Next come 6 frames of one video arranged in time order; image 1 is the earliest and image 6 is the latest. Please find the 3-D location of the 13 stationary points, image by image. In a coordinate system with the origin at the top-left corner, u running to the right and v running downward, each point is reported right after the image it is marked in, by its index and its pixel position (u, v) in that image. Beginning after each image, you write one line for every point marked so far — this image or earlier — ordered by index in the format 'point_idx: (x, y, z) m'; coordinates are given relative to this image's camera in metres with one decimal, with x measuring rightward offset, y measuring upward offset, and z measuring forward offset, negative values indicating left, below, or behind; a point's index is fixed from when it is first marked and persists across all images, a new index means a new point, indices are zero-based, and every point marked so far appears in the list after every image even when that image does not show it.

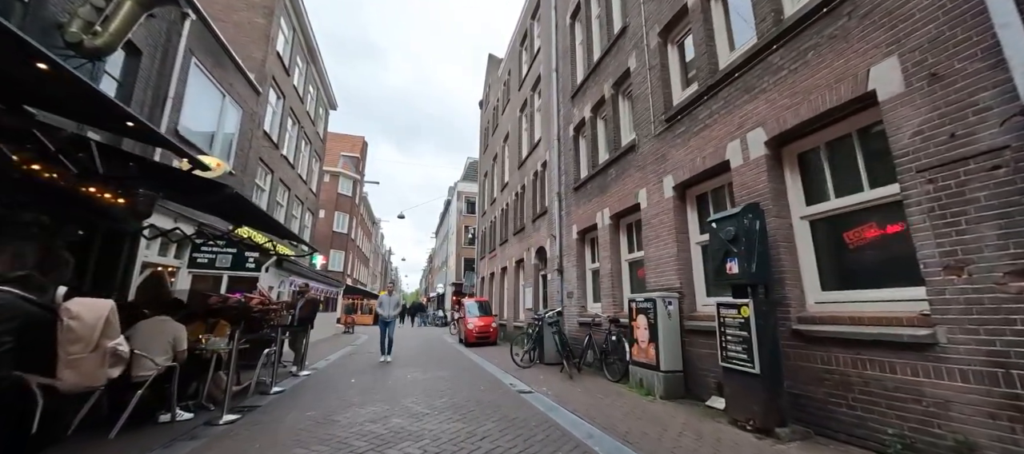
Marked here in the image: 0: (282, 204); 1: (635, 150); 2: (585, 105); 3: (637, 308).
0: (-10.5, +1.0, +17.4) m
1: (+2.4, +1.5, +7.3) m
2: (+1.9, +3.2, +9.8) m
3: (+2.0, -1.3, +6.1) m
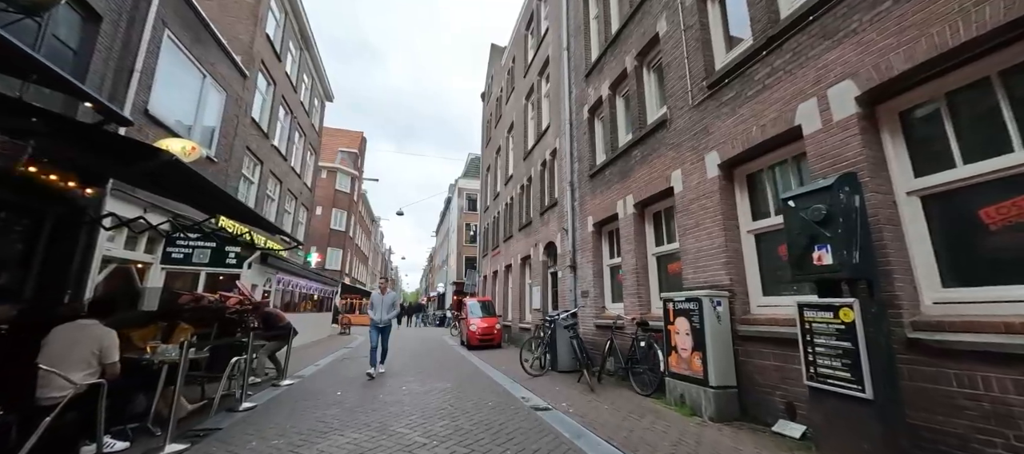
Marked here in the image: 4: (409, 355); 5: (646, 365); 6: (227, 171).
0: (-10.3, +1.2, +16.4) m
1: (+2.6, +1.7, +6.3) m
2: (+2.1, +3.4, +8.8) m
3: (+2.2, -1.1, +5.1) m
4: (-3.2, -3.9, +11.6) m
5: (+2.1, -2.1, +5.8) m
6: (-9.0, +1.8, +11.9) m
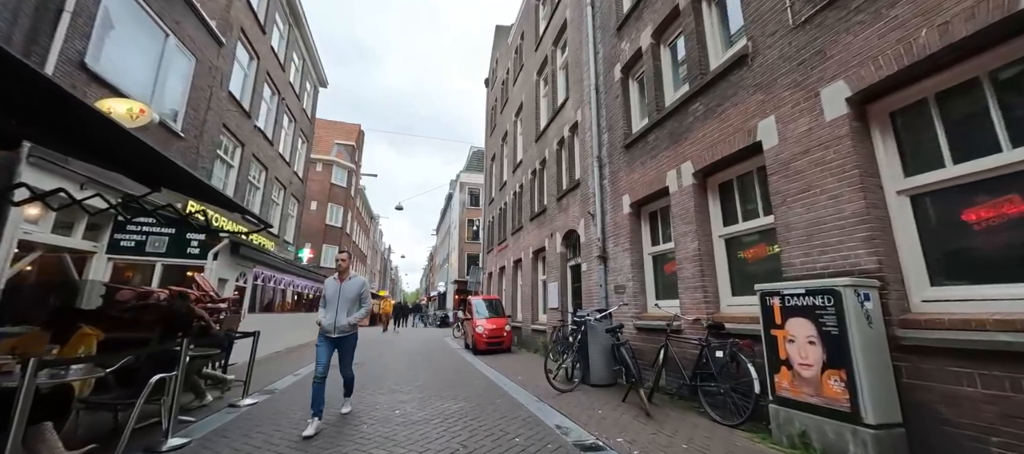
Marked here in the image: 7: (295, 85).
0: (-10.0, +1.6, +14.8) m
1: (+3.0, +2.1, +4.7) m
2: (+2.5, +3.7, +7.2) m
3: (+2.6, -0.8, +3.6) m
4: (-2.8, -3.6, +10.1) m
5: (+2.4, -1.8, +4.3) m
6: (-8.7, +2.1, +10.4) m
7: (-10.6, +6.9, +18.4) m
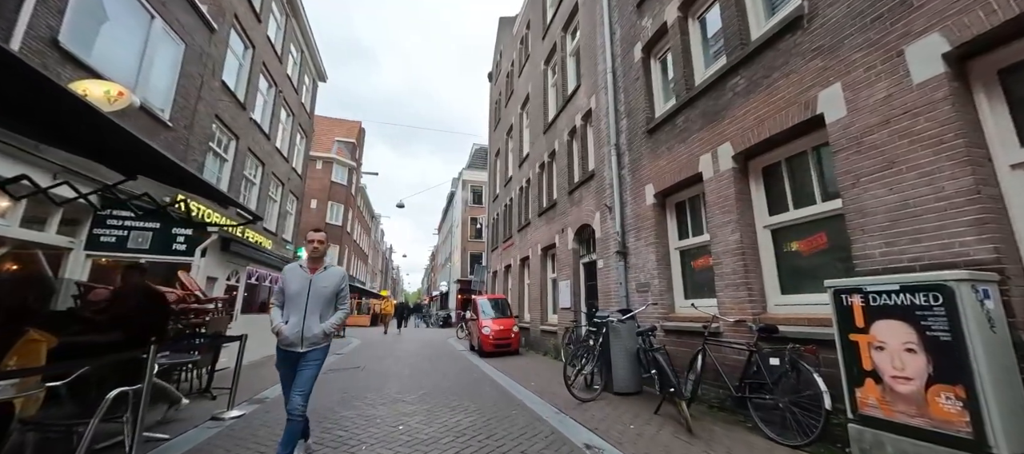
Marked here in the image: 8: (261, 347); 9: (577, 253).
0: (-9.7, +1.7, +14.2) m
1: (+3.2, +2.2, +4.1) m
2: (+2.7, +3.9, +6.6) m
3: (+2.8, -0.6, +2.9) m
4: (-2.6, -3.5, +9.5) m
5: (+2.7, -1.6, +3.6) m
6: (-8.4, +2.2, +9.8) m
7: (-10.4, +7.0, +17.9) m
8: (-7.3, -3.5, +11.0) m
9: (+1.7, -0.7, +9.6) m
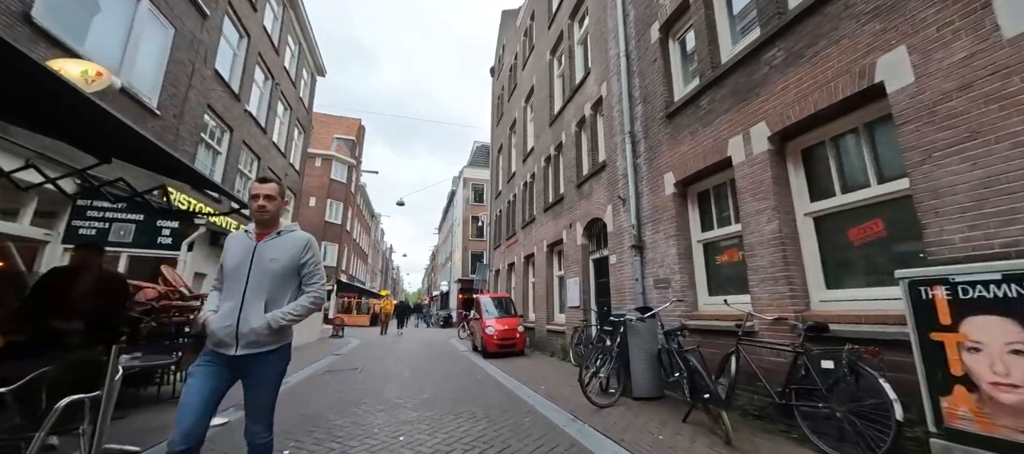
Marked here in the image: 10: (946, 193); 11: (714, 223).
0: (-9.6, +1.8, +13.8) m
1: (+3.3, +2.3, +3.7) m
2: (+2.8, +4.0, +6.2) m
3: (+3.0, -0.5, +2.5) m
4: (-2.5, -3.3, +9.0) m
5: (+2.8, -1.5, +3.2) m
6: (-8.3, +2.4, +9.3) m
7: (-10.2, +7.2, +17.4) m
8: (-7.2, -3.4, +10.5) m
9: (+1.8, -0.5, +9.2) m
10: (+3.3, +0.3, +2.9) m
11: (+3.0, +0.1, +5.5) m
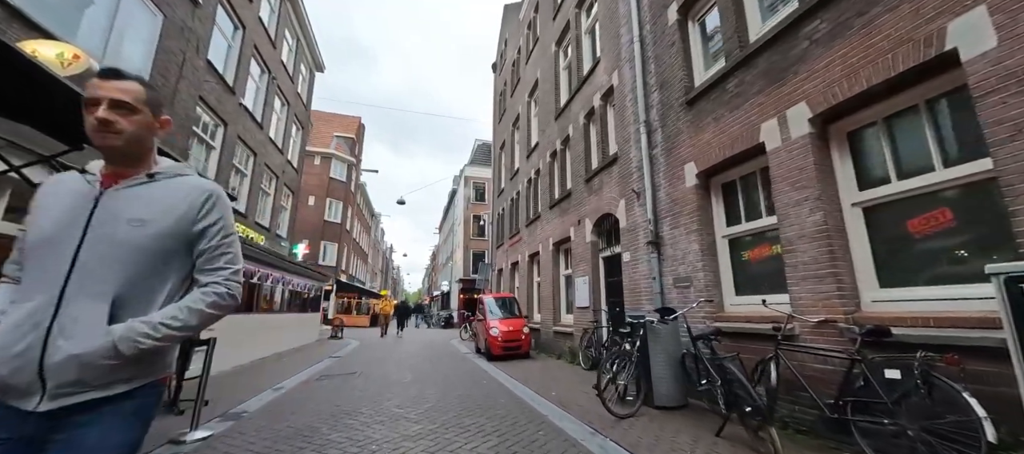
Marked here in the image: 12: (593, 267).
0: (-9.4, +1.9, +13.3) m
1: (+3.5, +2.4, +3.2) m
2: (+2.9, +4.1, +5.7) m
3: (+3.1, -0.4, +2.0) m
4: (-2.3, -3.2, +8.6) m
5: (+2.9, -1.4, +2.7) m
6: (-8.2, +2.5, +8.9) m
7: (-10.1, +7.3, +17.0) m
8: (-7.0, -3.3, +10.1) m
9: (+1.9, -0.4, +8.7) m
10: (+3.5, +0.4, +2.5) m
11: (+3.1, +0.1, +5.1) m
12: (+1.9, -0.9, +8.7) m
